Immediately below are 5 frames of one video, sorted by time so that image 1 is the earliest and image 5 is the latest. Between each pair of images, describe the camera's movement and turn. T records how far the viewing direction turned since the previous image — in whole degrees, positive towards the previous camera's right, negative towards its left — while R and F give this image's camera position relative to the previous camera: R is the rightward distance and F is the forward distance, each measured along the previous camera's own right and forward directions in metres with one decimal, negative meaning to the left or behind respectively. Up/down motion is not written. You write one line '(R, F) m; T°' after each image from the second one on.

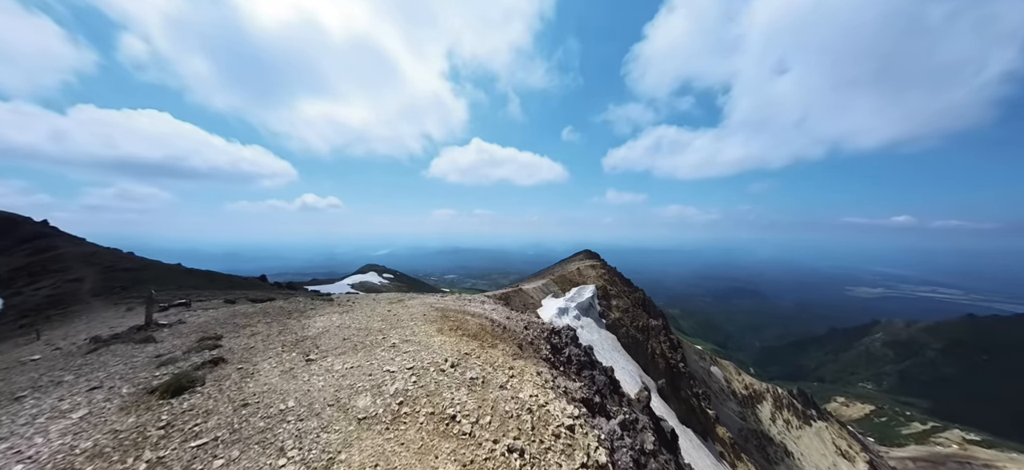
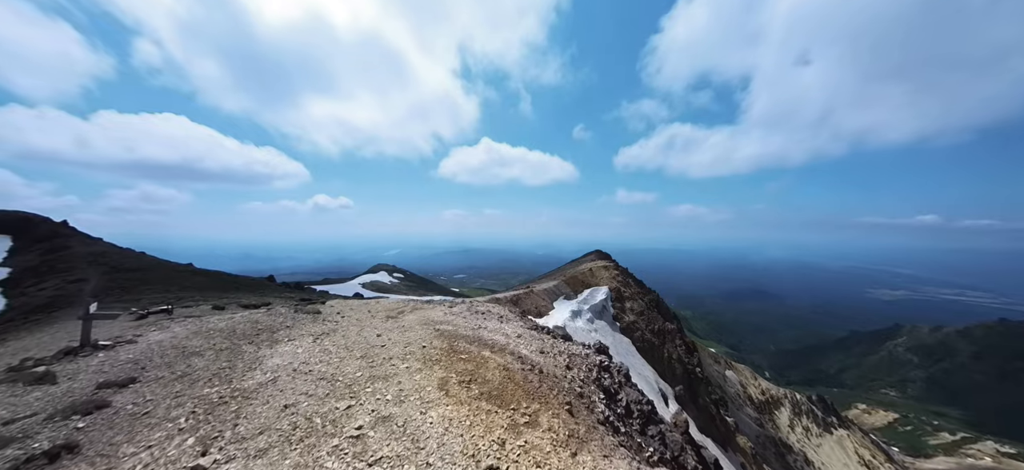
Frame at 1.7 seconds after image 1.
(-0.3, +1.7) m; -2°
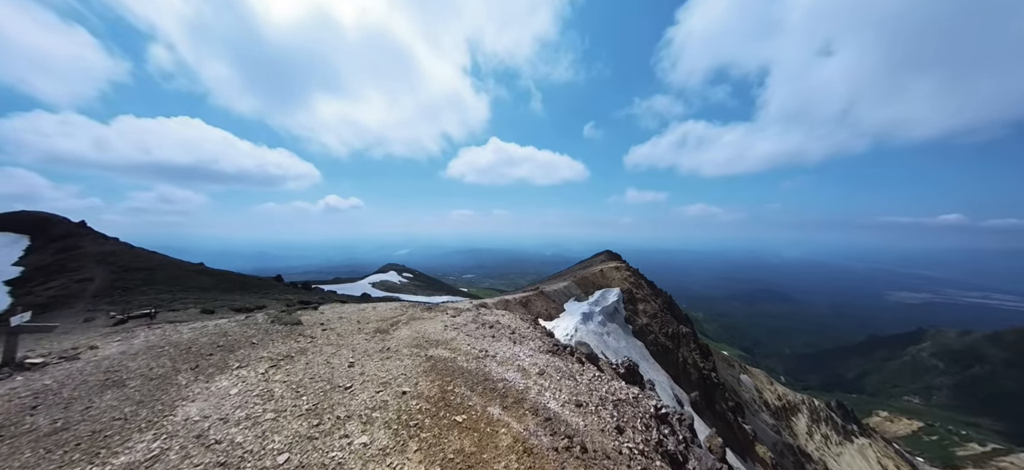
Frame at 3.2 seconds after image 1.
(-0.1, +1.3) m; -1°
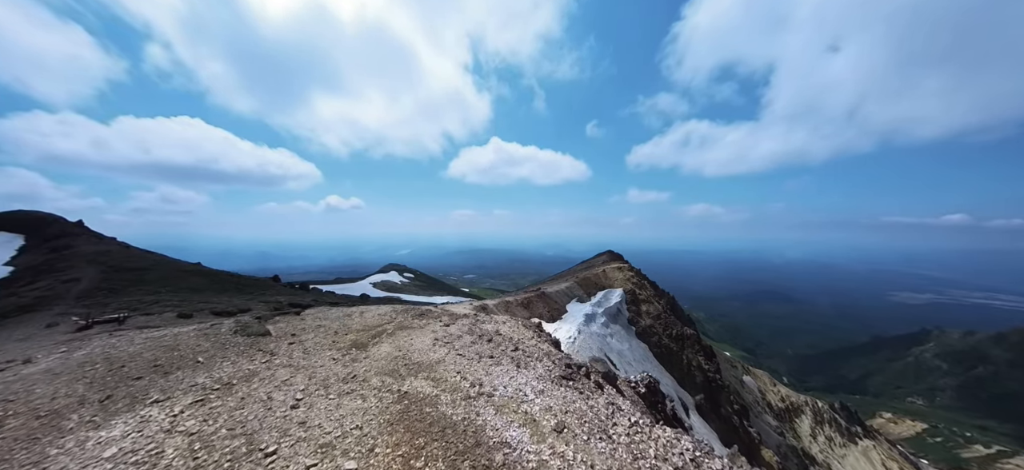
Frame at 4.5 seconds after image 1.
(-0.1, +1.1) m; 0°
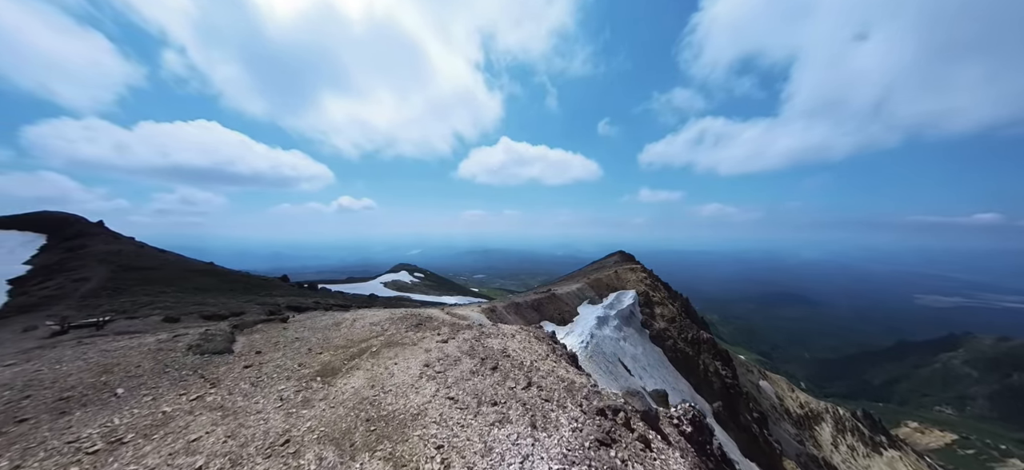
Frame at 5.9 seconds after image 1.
(-0.1, +1.2) m; -2°
